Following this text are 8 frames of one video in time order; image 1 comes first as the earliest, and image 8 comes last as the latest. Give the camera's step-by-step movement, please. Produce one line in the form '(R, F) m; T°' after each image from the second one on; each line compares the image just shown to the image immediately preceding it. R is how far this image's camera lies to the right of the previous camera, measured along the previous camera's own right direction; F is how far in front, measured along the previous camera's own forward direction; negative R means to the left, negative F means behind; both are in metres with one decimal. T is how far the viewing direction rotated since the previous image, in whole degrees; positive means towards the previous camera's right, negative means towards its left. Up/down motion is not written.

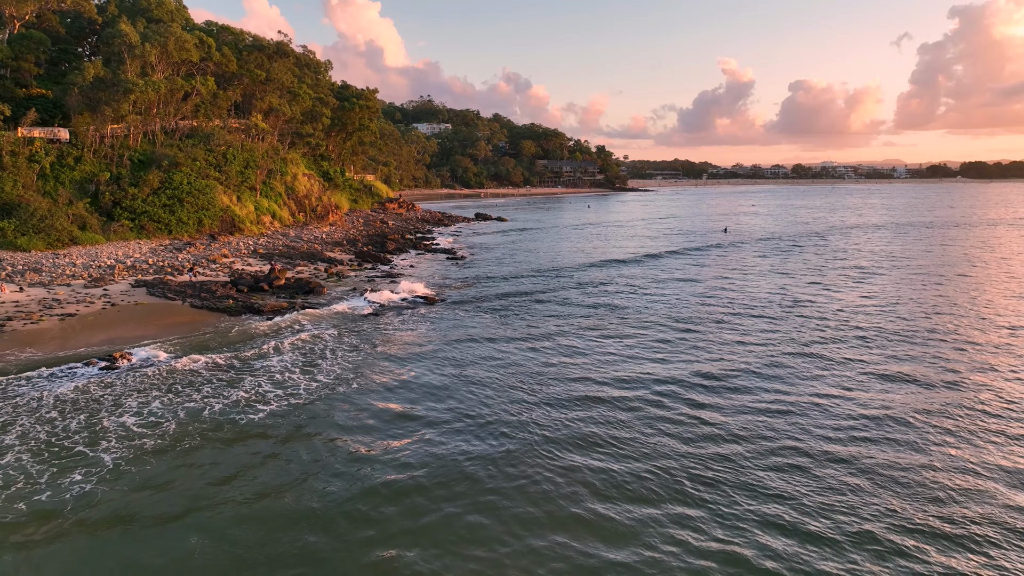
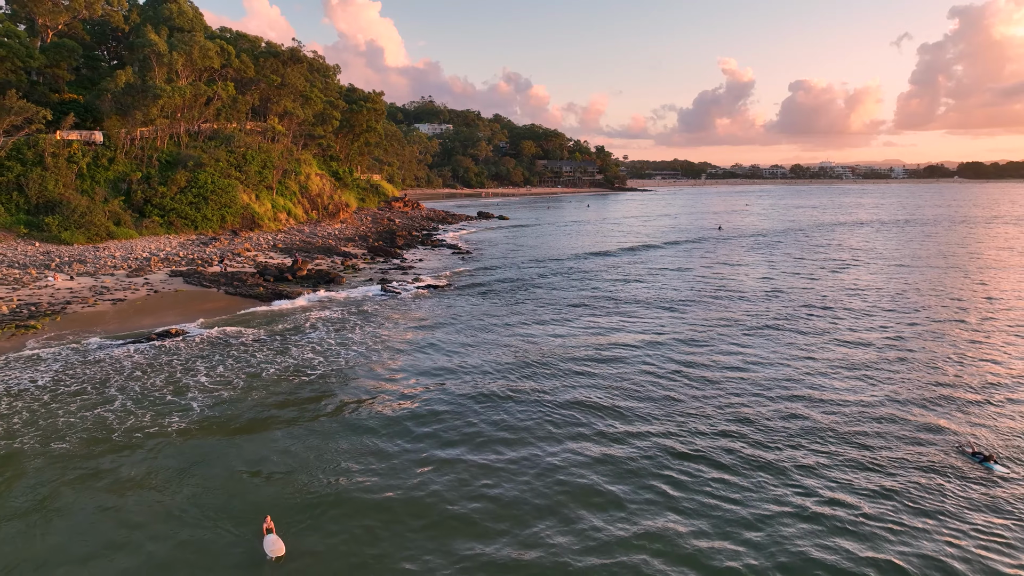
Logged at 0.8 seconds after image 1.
(-0.1, -2.7) m; 0°
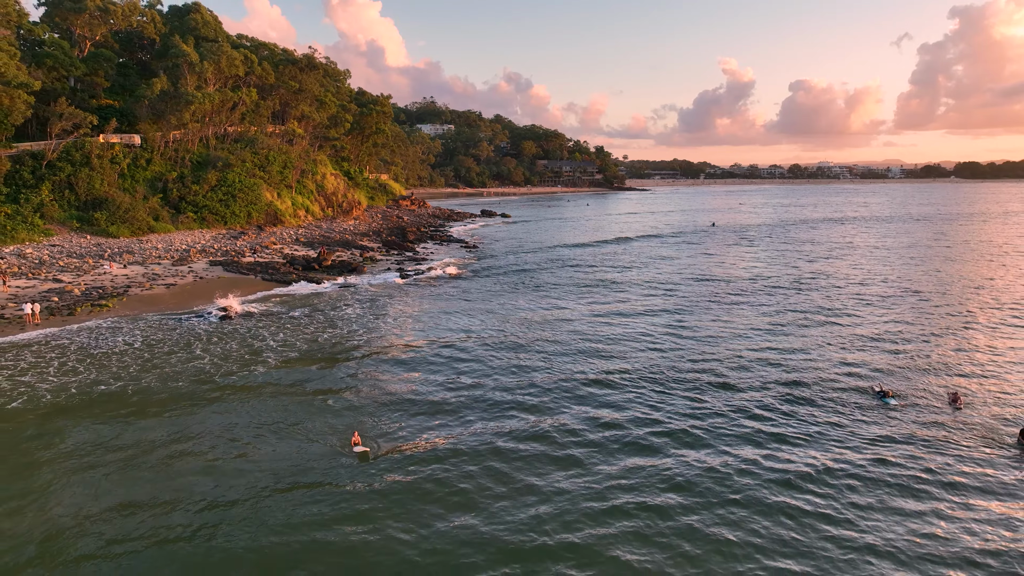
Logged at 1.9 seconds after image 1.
(-0.2, -3.5) m; 0°
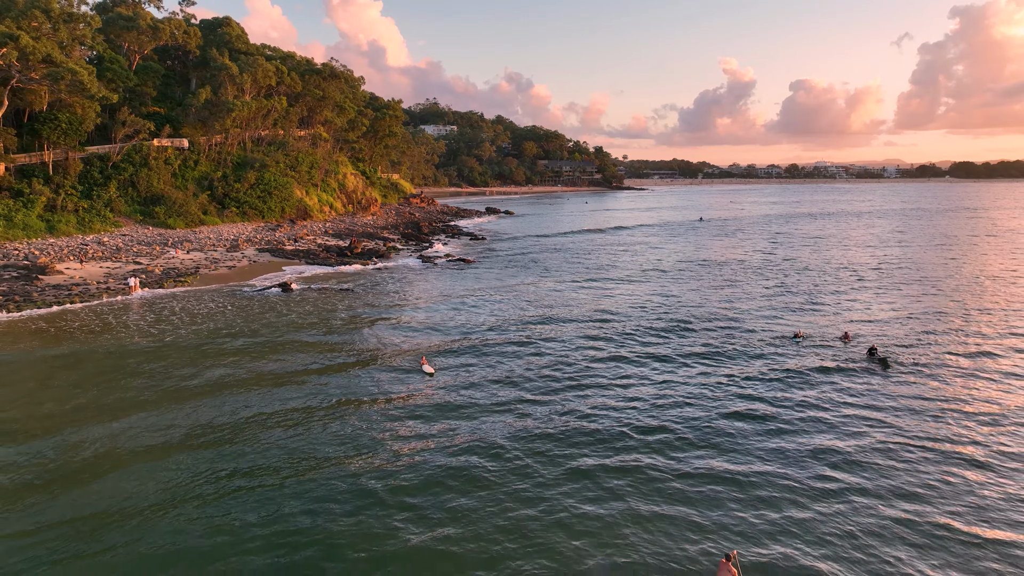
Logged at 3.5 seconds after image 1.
(-0.2, -5.5) m; 0°
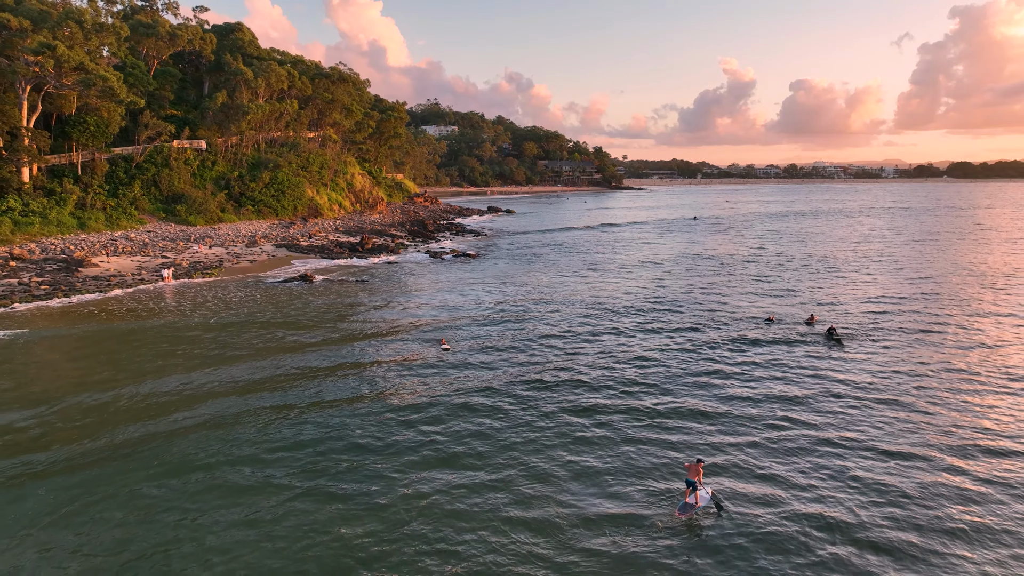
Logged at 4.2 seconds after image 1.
(-0.1, -2.4) m; 0°
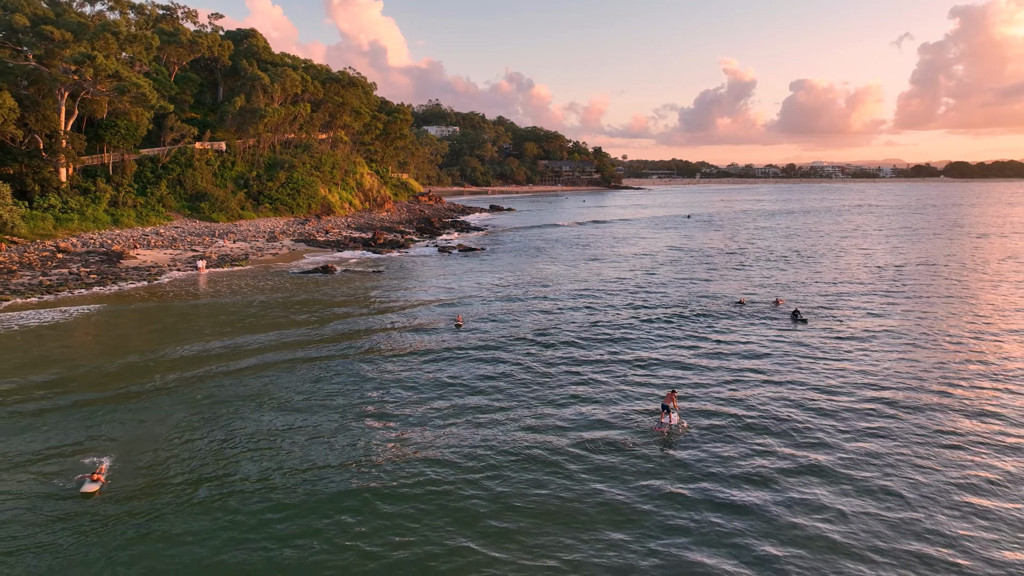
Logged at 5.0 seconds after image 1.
(-0.1, -3.0) m; 0°
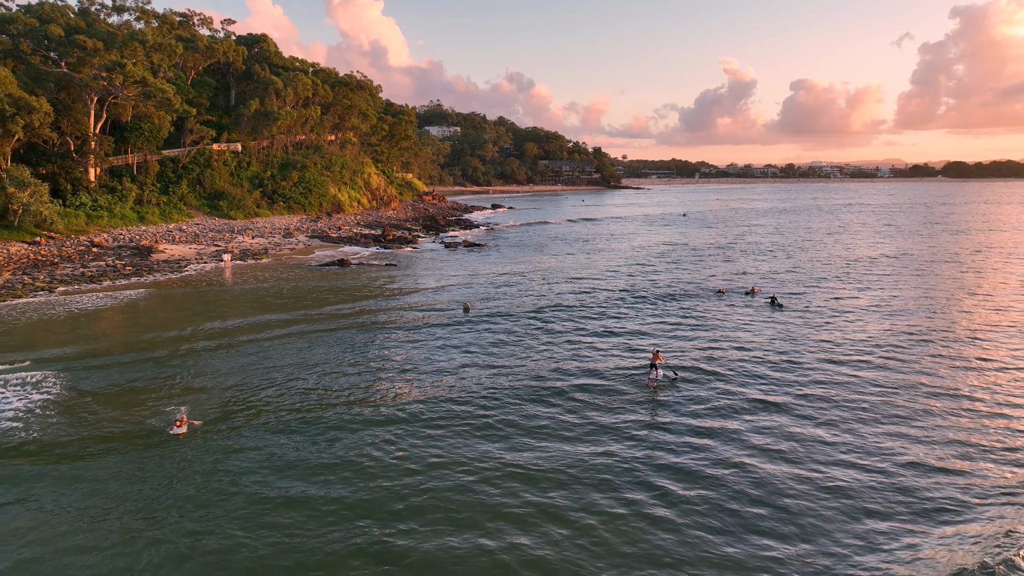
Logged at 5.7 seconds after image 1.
(-0.1, -2.7) m; 0°
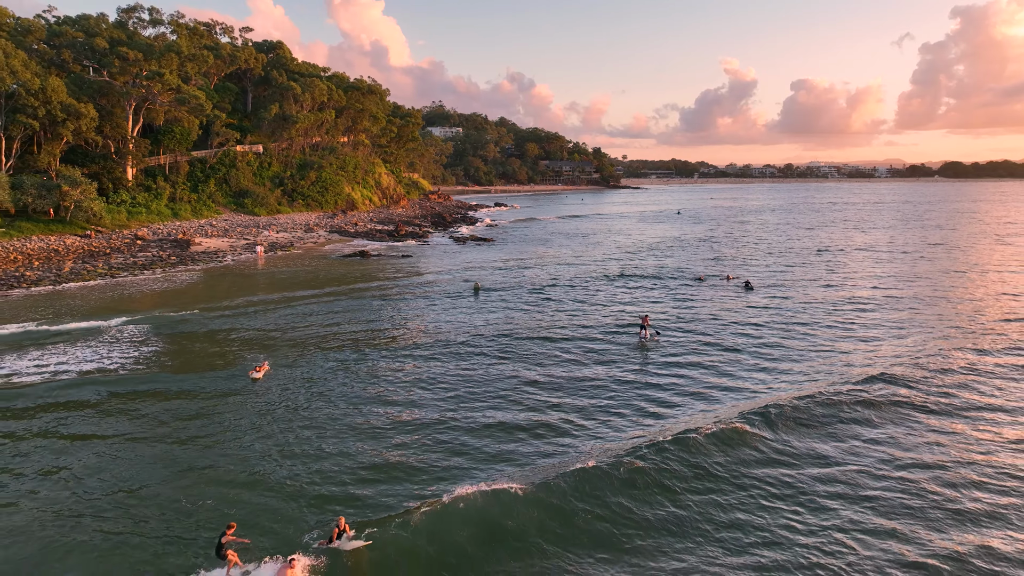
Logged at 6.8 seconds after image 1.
(-0.2, -3.9) m; 0°
